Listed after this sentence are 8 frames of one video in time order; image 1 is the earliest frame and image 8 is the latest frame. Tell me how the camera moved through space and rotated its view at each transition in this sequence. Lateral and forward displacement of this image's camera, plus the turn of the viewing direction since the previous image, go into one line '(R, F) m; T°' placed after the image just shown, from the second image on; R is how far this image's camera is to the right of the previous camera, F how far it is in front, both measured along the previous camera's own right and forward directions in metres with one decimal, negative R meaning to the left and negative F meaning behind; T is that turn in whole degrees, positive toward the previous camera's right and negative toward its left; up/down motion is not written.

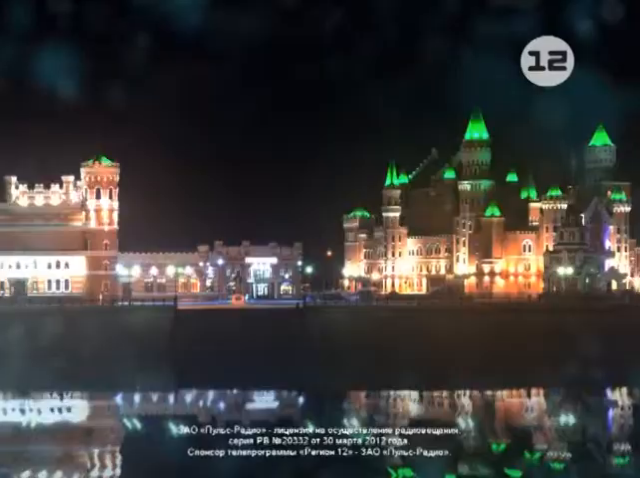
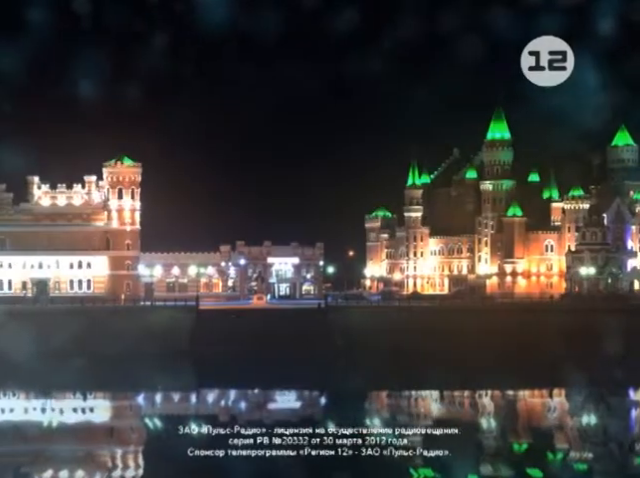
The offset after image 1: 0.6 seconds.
(-0.9, 0.0) m; -1°
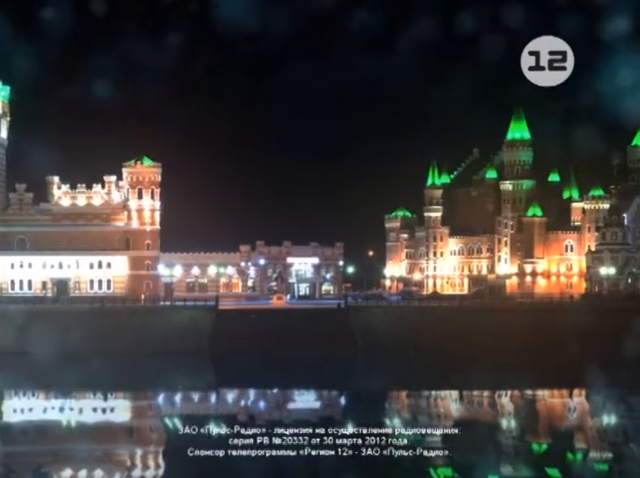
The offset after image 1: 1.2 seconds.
(-1.0, 0.0) m; 0°
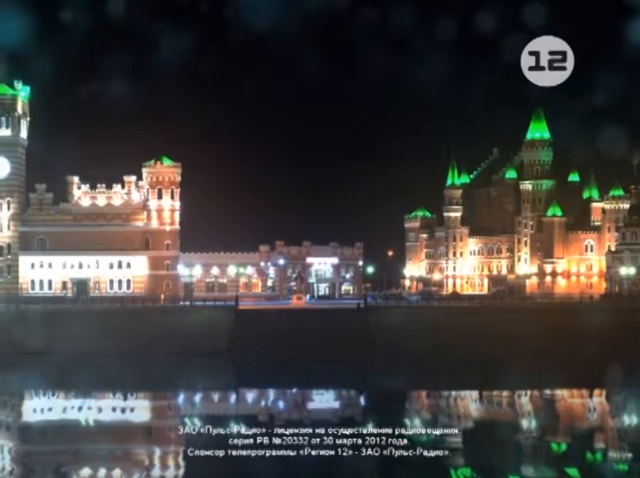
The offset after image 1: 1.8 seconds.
(-1.0, 0.0) m; 0°
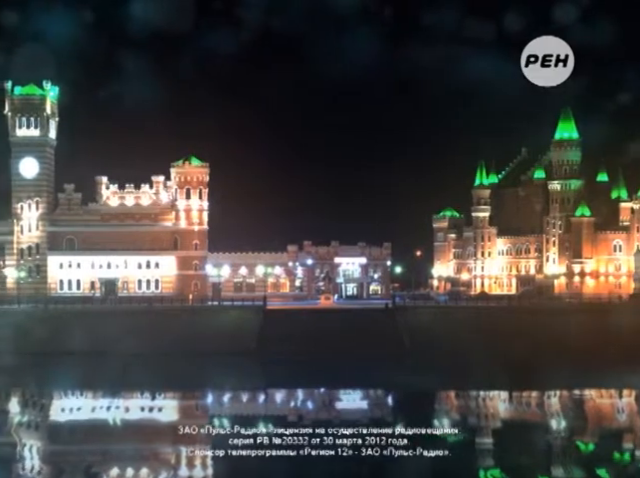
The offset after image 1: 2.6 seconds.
(-1.6, 0.0) m; 0°
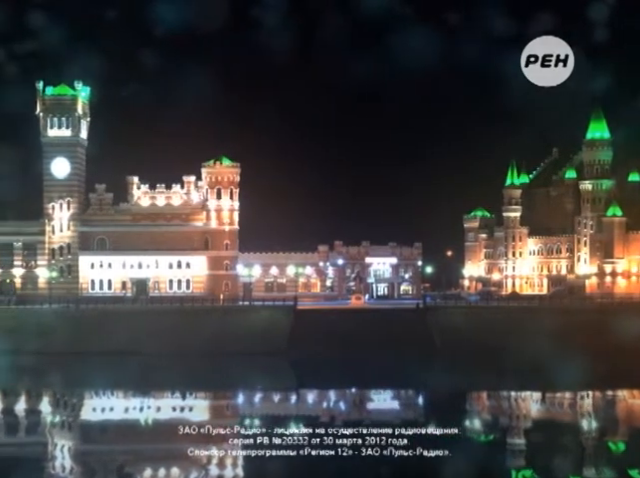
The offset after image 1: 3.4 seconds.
(-1.7, 0.0) m; 0°
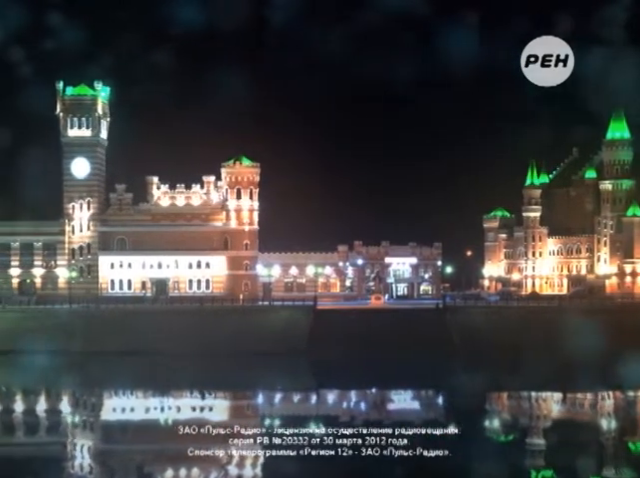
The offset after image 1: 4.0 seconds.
(-1.2, 0.0) m; 0°
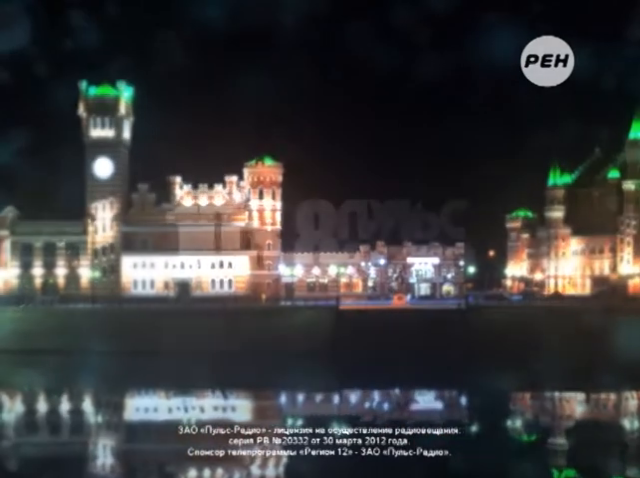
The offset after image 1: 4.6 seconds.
(-0.9, 0.0) m; -1°
